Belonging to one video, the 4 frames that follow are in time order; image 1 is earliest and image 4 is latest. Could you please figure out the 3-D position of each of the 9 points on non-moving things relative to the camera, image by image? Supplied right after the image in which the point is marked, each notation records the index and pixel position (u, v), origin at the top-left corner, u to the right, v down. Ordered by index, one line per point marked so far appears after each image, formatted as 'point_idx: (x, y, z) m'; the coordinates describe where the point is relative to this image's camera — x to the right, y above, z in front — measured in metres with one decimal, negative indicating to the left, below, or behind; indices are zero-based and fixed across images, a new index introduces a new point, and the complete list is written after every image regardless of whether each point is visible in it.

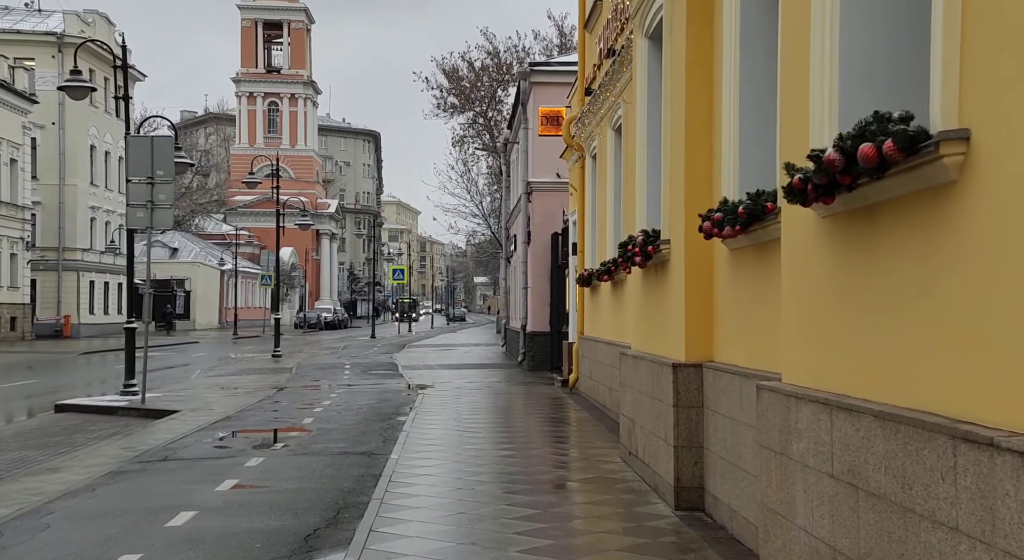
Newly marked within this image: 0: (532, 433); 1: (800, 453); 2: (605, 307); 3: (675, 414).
0: (+0.3, -1.9, +13.1) m
1: (+1.3, -0.8, +4.6) m
2: (+1.3, -0.4, +14.8) m
3: (+1.2, -1.0, +7.5) m
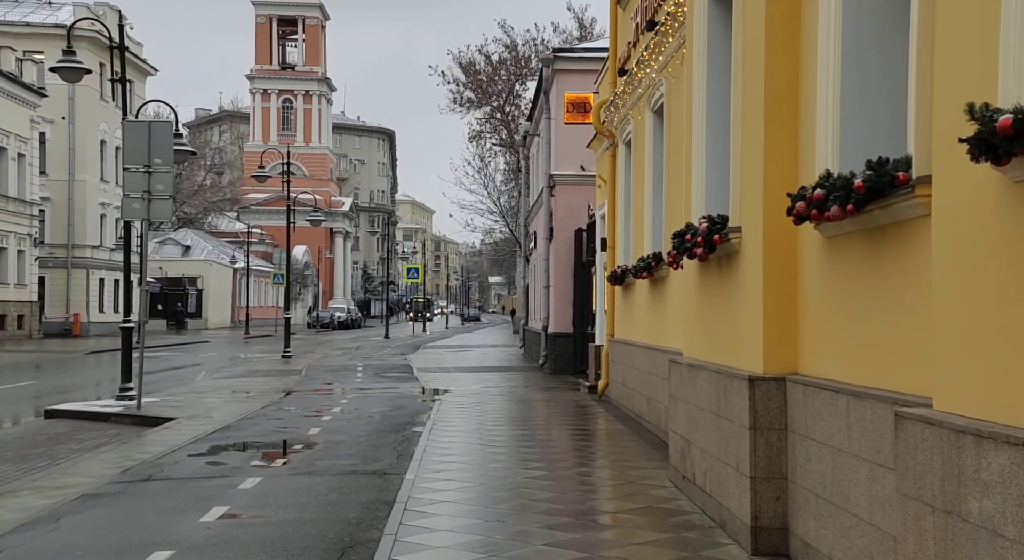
0: (+0.6, -1.9, +11.7) m
1: (+1.5, -0.7, +3.3) m
2: (+1.7, -0.4, +13.5) m
3: (+1.4, -0.9, +6.1) m
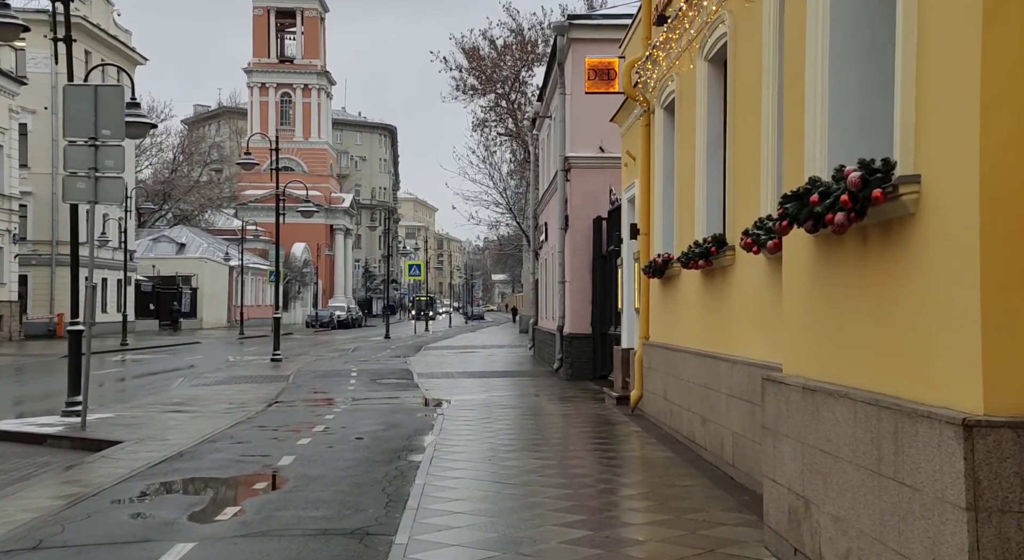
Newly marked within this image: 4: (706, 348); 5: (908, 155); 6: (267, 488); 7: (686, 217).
0: (+0.8, -1.8, +9.2) m
1: (+1.7, -0.7, +0.7) m
2: (+1.9, -0.3, +11.0) m
3: (+1.6, -0.9, +3.6) m
4: (+1.9, -0.7, +10.2) m
5: (+1.7, +0.5, +4.4) m
6: (-2.1, -1.8, +8.9) m
7: (+1.9, +0.7, +11.2) m
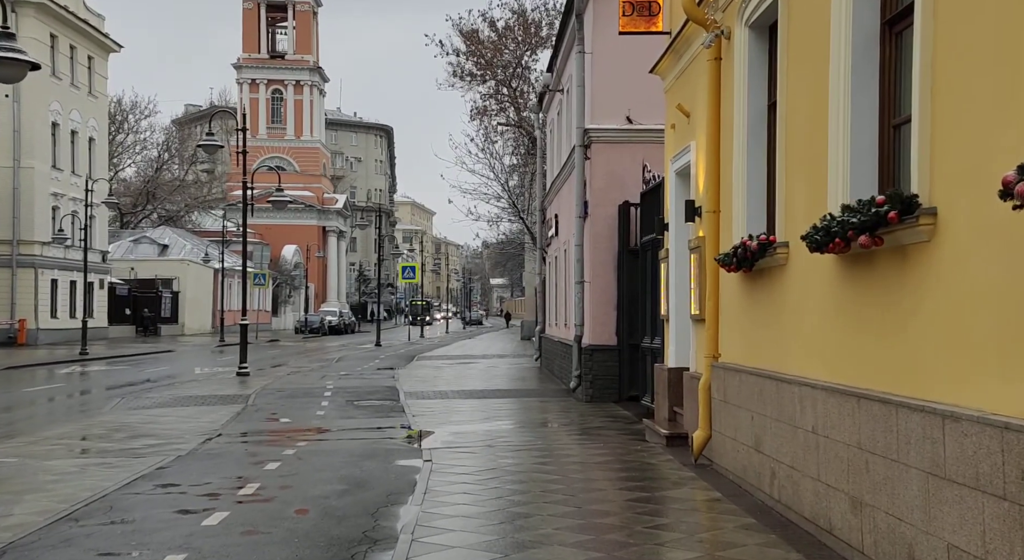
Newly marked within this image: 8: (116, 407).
0: (+0.9, -1.8, +5.2) m
1: (+1.8, -0.6, -3.3) m
2: (+2.0, -0.2, +7.0) m
3: (+1.8, -0.8, -0.4) m
4: (+2.1, -0.6, +6.2) m
5: (+1.8, +0.6, +0.5) m
6: (-1.9, -1.7, +4.9) m
7: (+2.0, +0.7, +7.2) m
8: (-7.3, -2.3, +19.0) m
